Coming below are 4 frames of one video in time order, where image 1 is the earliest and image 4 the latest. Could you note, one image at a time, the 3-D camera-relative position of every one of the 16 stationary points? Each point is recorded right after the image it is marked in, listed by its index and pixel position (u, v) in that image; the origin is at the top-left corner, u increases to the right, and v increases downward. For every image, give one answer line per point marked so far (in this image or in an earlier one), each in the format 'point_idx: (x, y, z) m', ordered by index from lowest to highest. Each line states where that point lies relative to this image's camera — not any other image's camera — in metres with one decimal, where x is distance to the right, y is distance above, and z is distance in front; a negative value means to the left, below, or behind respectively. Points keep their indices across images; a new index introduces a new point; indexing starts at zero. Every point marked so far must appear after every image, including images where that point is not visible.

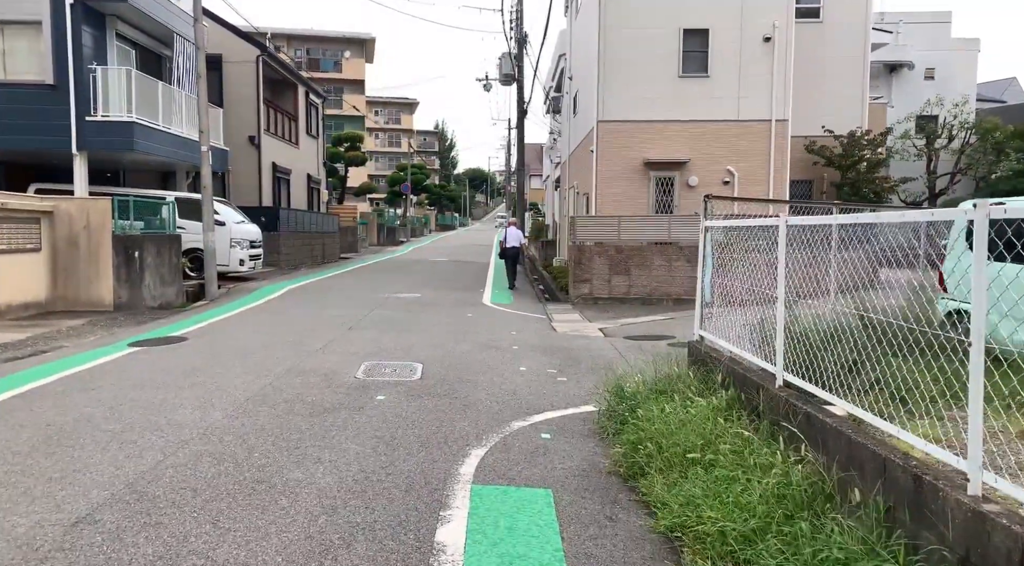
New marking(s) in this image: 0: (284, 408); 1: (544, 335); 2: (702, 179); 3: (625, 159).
0: (-1.8, -1.0, +5.7) m
1: (+0.4, -0.7, +10.0) m
2: (+4.1, +2.2, +15.4) m
3: (+2.4, +2.7, +15.5) m
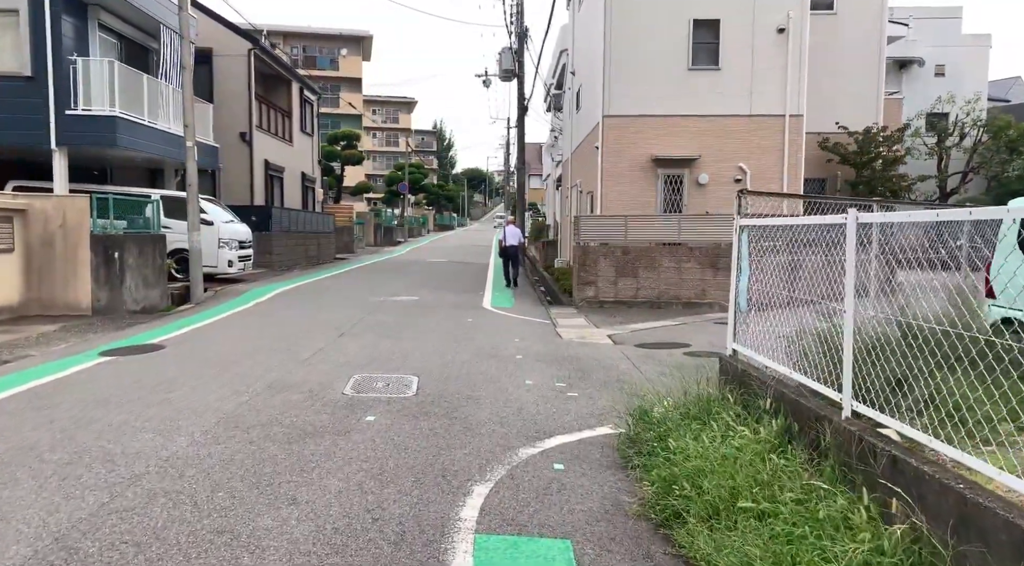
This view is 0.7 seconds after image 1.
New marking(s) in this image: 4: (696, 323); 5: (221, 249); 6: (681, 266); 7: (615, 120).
0: (-1.8, -1.0, +5.0) m
1: (+0.5, -0.8, +9.3) m
2: (+4.1, +2.2, +14.8) m
3: (+2.5, +2.6, +14.8) m
4: (+2.9, -0.6, +11.4) m
5: (-6.2, +0.7, +15.5) m
6: (+3.2, +0.3, +13.6) m
7: (+2.1, +3.3, +14.8) m
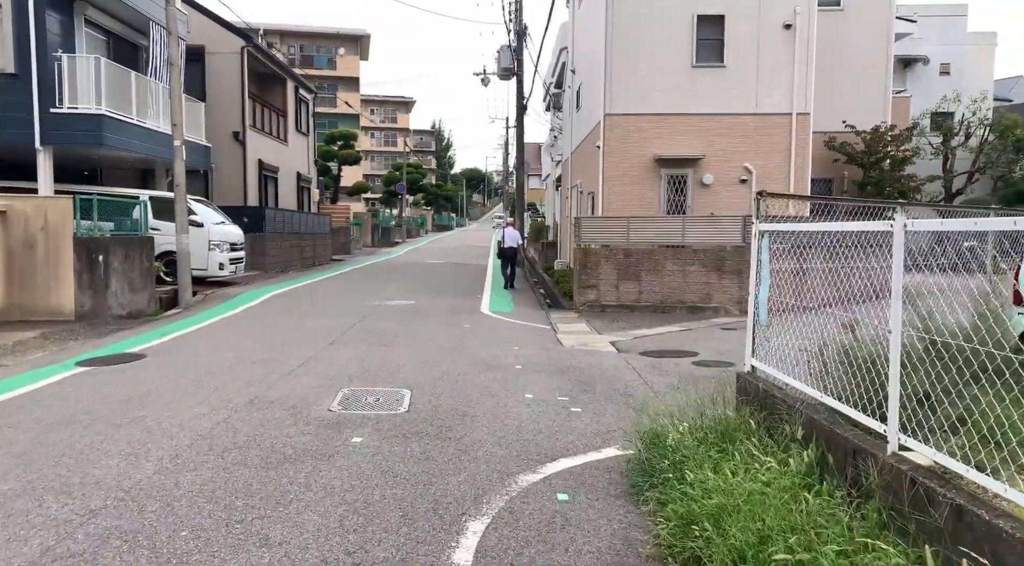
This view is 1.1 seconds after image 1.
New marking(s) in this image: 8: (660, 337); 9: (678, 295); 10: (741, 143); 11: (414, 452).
0: (-1.8, -1.1, +4.5) m
1: (+0.5, -0.8, +8.9) m
2: (+4.1, +2.1, +14.3) m
3: (+2.4, +2.5, +14.4) m
4: (+2.9, -0.7, +11.0) m
5: (-6.3, +0.7, +15.0) m
6: (+3.2, +0.3, +13.2) m
7: (+2.1, +3.3, +14.4) m
8: (+2.1, -0.8, +10.2) m
9: (+3.1, -0.2, +13.3) m
10: (+4.5, +2.8, +14.3) m
11: (-0.7, -1.1, +4.9) m
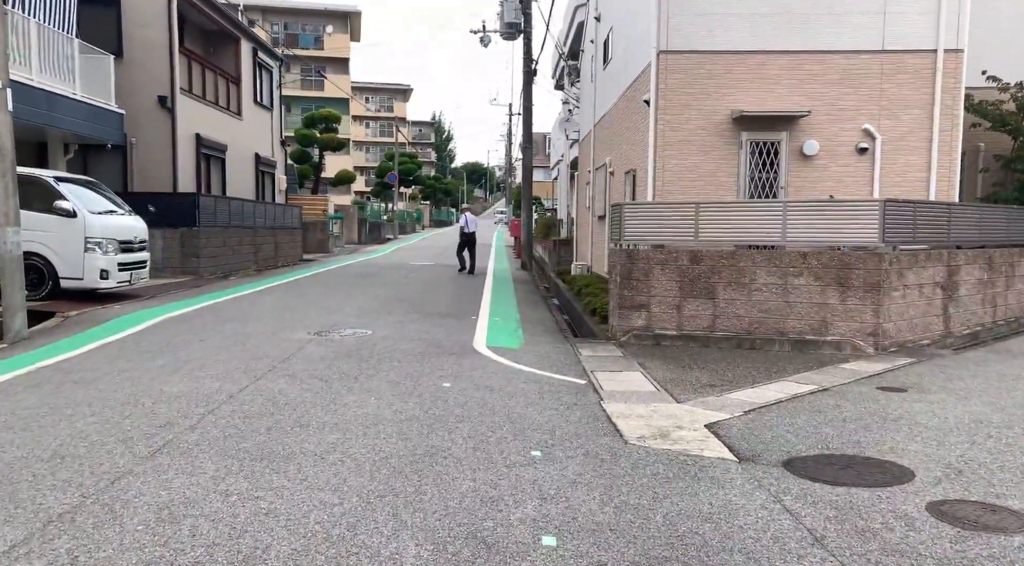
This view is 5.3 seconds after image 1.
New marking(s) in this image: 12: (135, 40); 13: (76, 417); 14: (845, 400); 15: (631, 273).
0: (-1.7, -1.4, 0.0) m
1: (+0.6, -1.1, +4.3) m
2: (+4.2, +1.9, +9.7) m
3: (+2.6, +2.3, +9.8) m
4: (+3.0, -1.0, +6.4) m
5: (-6.1, +0.4, +10.5) m
6: (+3.3, 0.0, +8.6) m
7: (+2.2, +3.0, +9.8) m
8: (+2.2, -1.0, +5.6) m
9: (+3.2, -0.5, +8.7) m
10: (+4.7, +2.5, +9.7) m
11: (-0.6, -1.4, +0.3) m
12: (-8.2, +5.3, +15.8) m
13: (-3.1, -0.9, +5.0) m
14: (+2.9, -1.0, +6.2) m
15: (+1.5, +0.1, +8.9) m
